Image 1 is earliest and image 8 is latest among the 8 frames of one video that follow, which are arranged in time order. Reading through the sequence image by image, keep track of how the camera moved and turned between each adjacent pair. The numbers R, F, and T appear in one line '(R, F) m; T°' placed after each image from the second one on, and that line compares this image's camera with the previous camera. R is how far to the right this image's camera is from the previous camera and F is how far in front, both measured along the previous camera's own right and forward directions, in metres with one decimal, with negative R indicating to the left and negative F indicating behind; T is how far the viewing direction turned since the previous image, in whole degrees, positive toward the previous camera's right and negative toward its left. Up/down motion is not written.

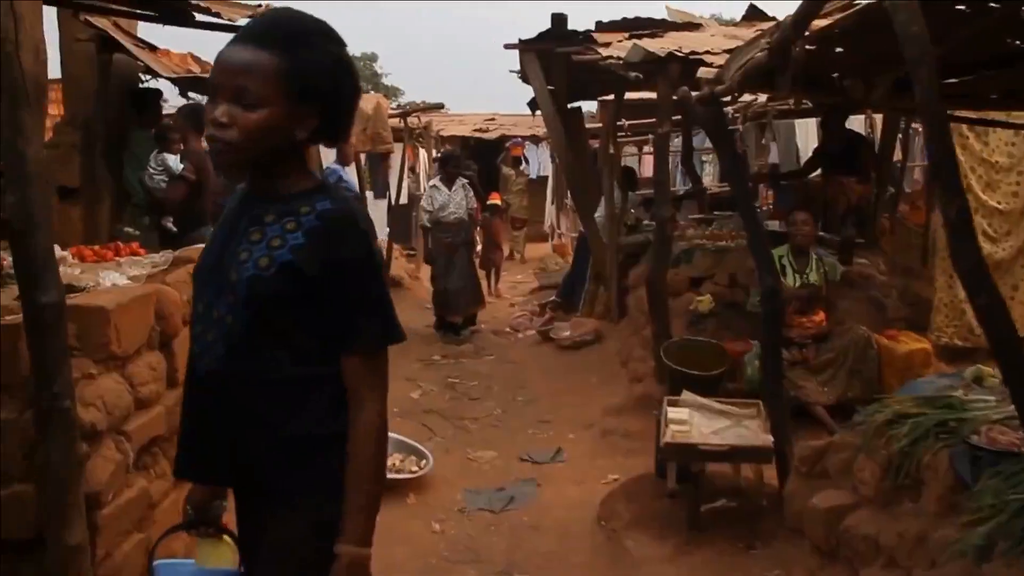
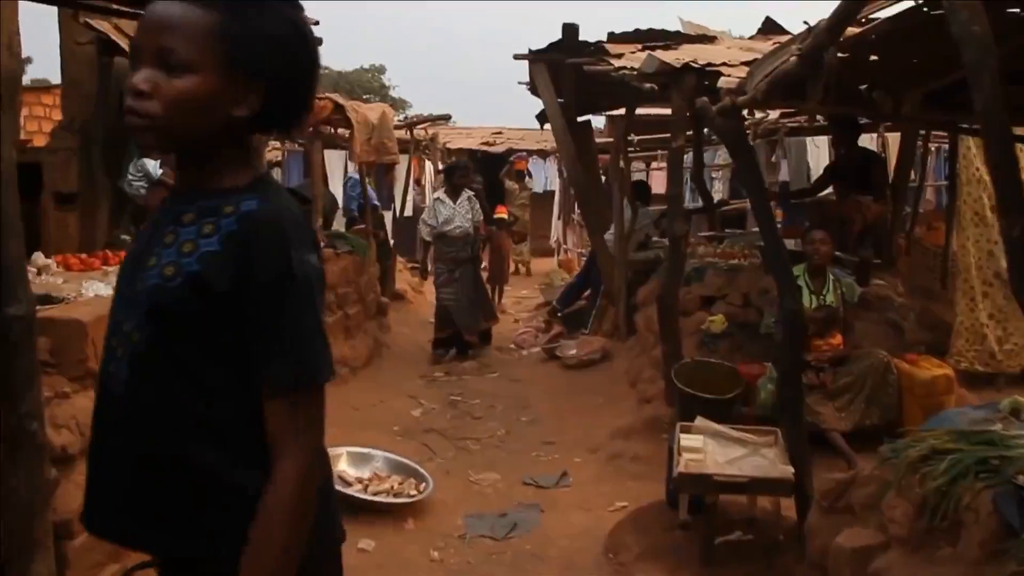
(0.0, +0.2) m; 0°
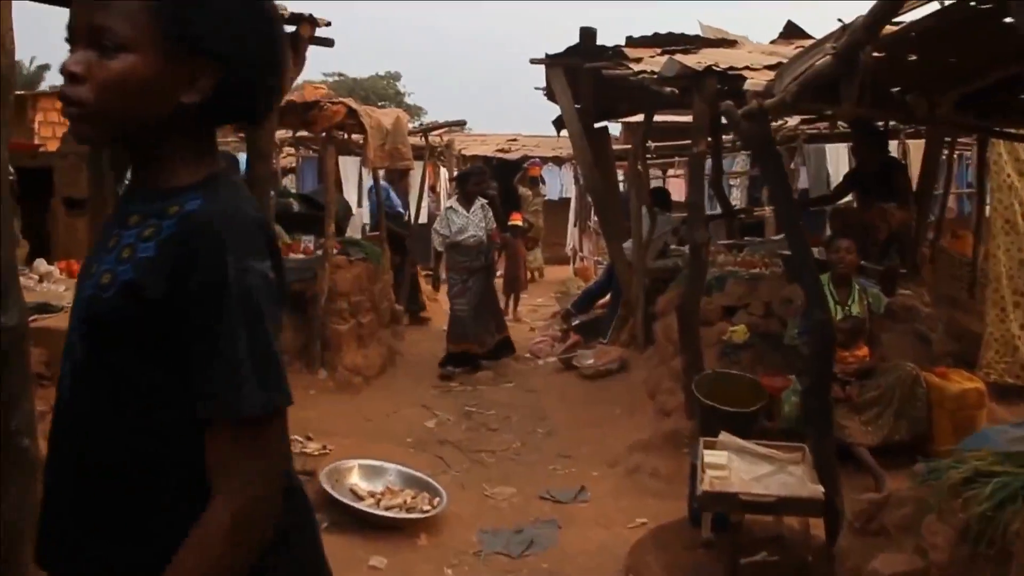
(0.0, +0.1) m; -1°
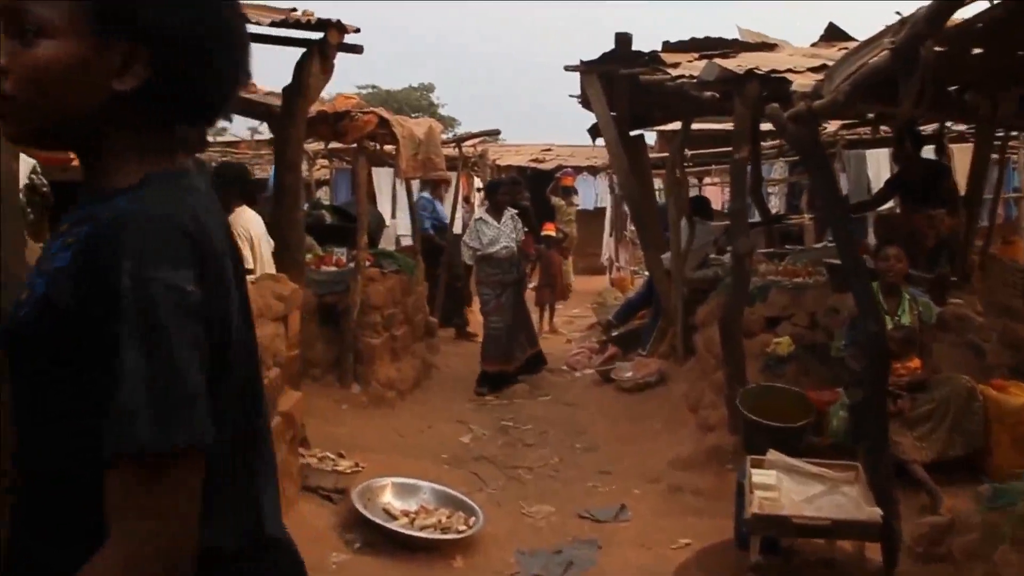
(0.0, +0.1) m; -2°
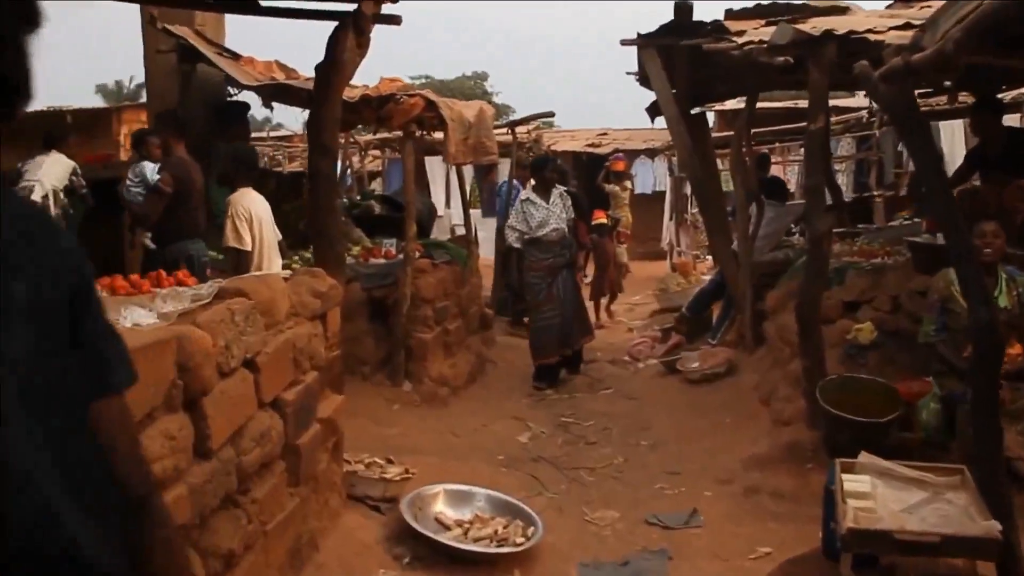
(0.0, +0.4) m; -3°
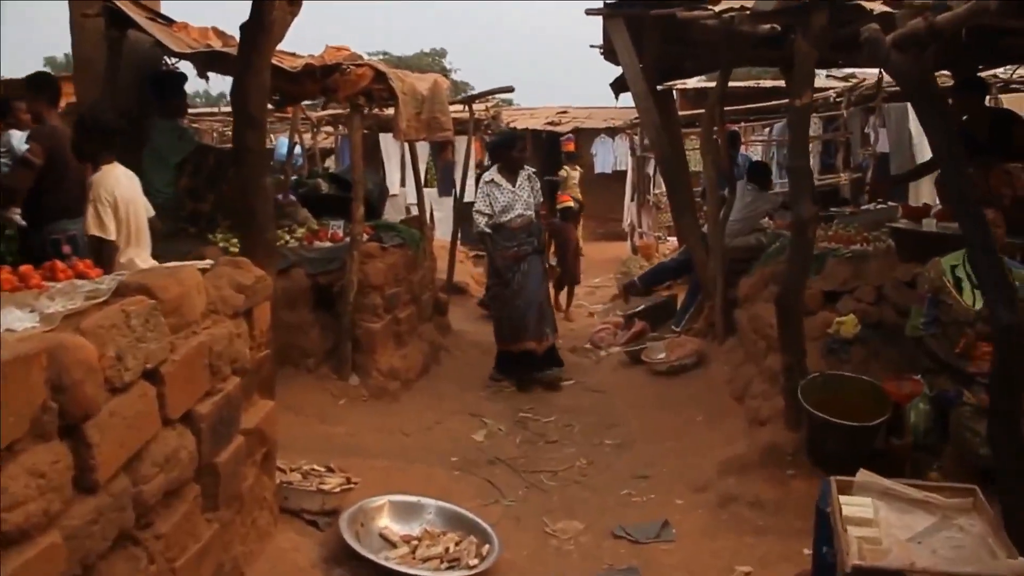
(0.0, +0.4) m; +2°
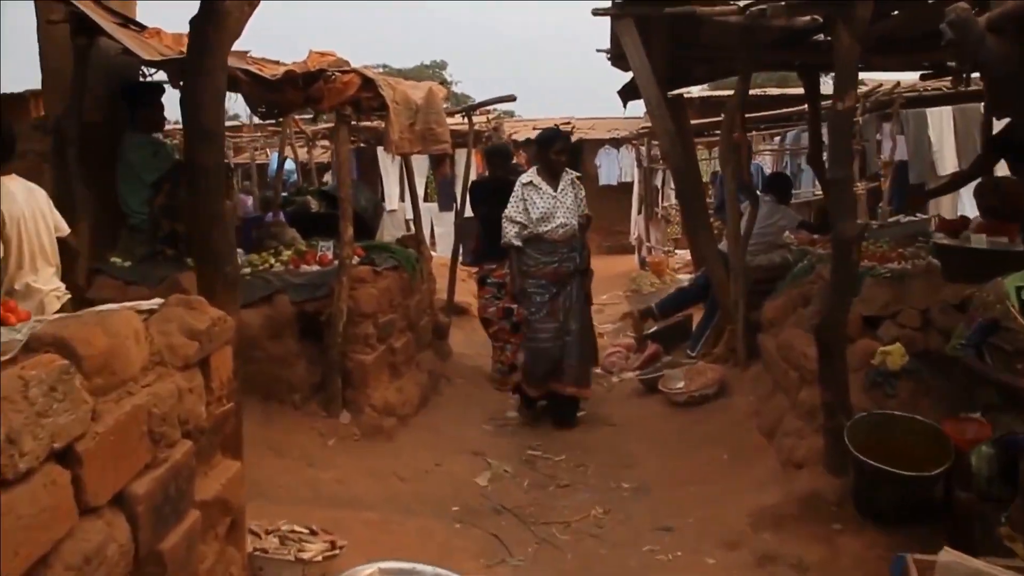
(0.0, +0.5) m; 0°
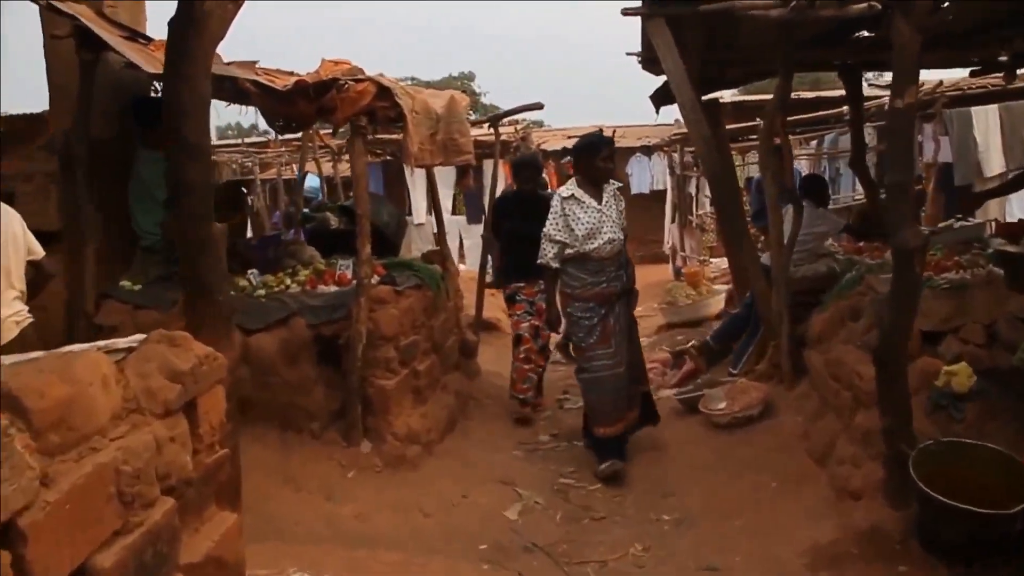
(0.0, +0.3) m; -2°
